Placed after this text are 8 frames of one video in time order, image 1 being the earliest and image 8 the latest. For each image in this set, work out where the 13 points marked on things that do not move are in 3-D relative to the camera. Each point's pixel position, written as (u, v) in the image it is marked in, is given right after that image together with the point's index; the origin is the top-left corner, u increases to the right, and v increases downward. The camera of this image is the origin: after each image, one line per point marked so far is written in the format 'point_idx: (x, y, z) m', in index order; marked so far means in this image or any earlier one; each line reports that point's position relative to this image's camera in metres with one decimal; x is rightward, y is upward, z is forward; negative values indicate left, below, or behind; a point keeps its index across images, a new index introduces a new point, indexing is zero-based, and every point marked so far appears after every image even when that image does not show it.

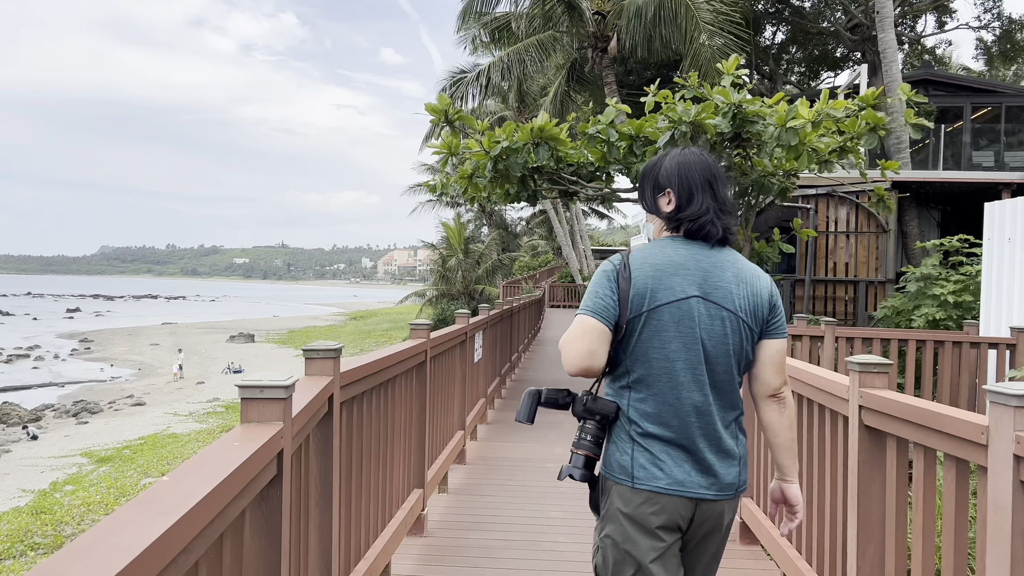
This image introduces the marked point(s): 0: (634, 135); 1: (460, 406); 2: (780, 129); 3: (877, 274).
0: (+1.1, +1.3, +7.0) m
1: (-0.3, -0.7, +5.0) m
2: (+2.0, +1.2, +5.8) m
3: (+4.7, +0.2, +10.4) m
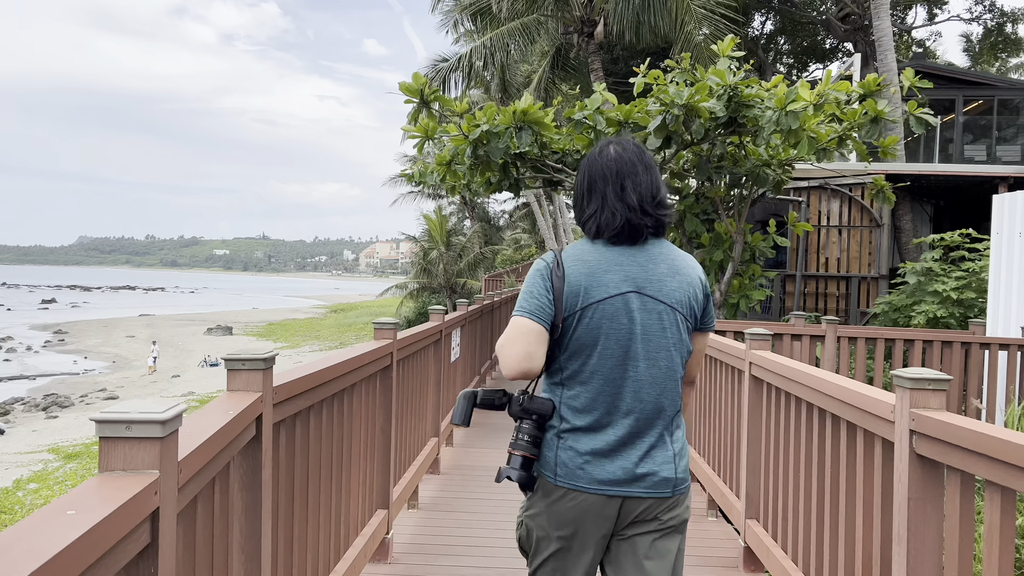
0: (+0.9, +1.4, +6.6) m
1: (-0.5, -0.7, +4.6) m
2: (+1.8, +1.2, +5.4) m
3: (+4.5, +0.2, +10.0) m
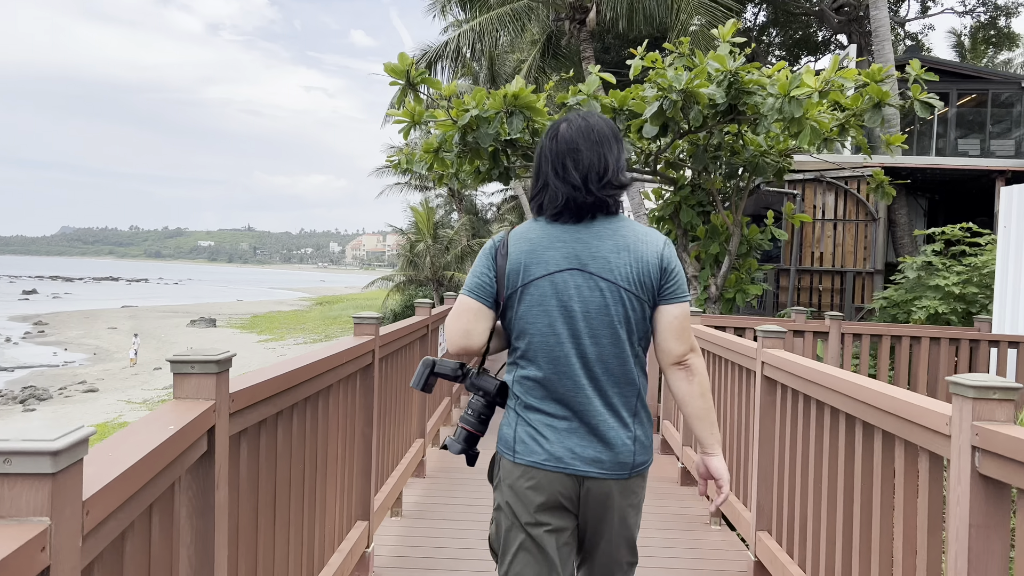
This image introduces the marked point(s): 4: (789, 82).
0: (+0.8, +1.4, +6.3) m
1: (-0.5, -0.7, +4.4) m
2: (+1.8, +1.2, +5.2) m
3: (+4.4, +0.3, +9.9) m
4: (+1.8, +1.3, +5.1) m
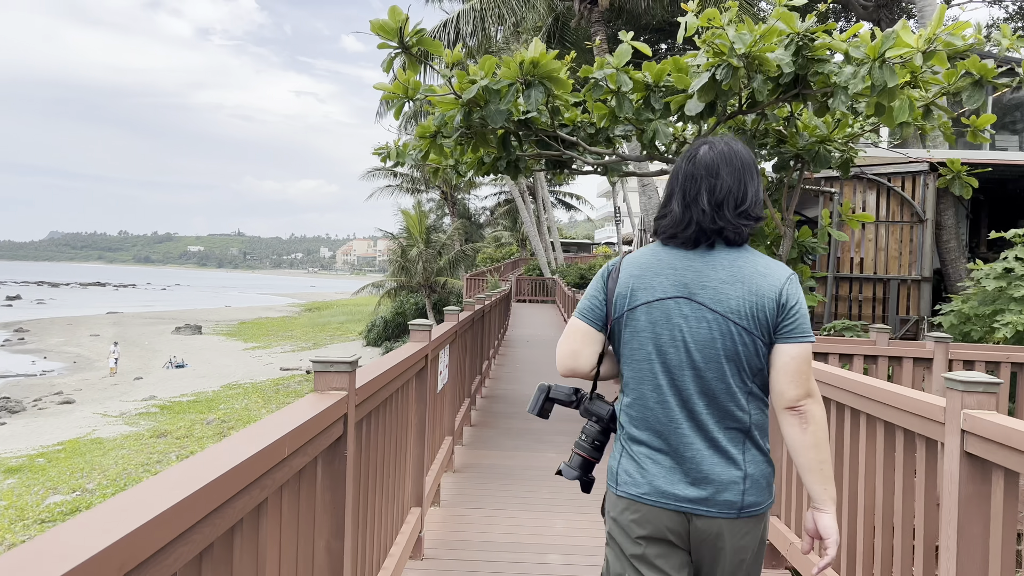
0: (+0.9, +1.3, +5.3) m
1: (-0.4, -0.7, +3.3) m
2: (+1.9, +1.2, +4.1) m
3: (+4.4, +0.2, +8.8) m
4: (+1.9, +1.3, +4.1) m
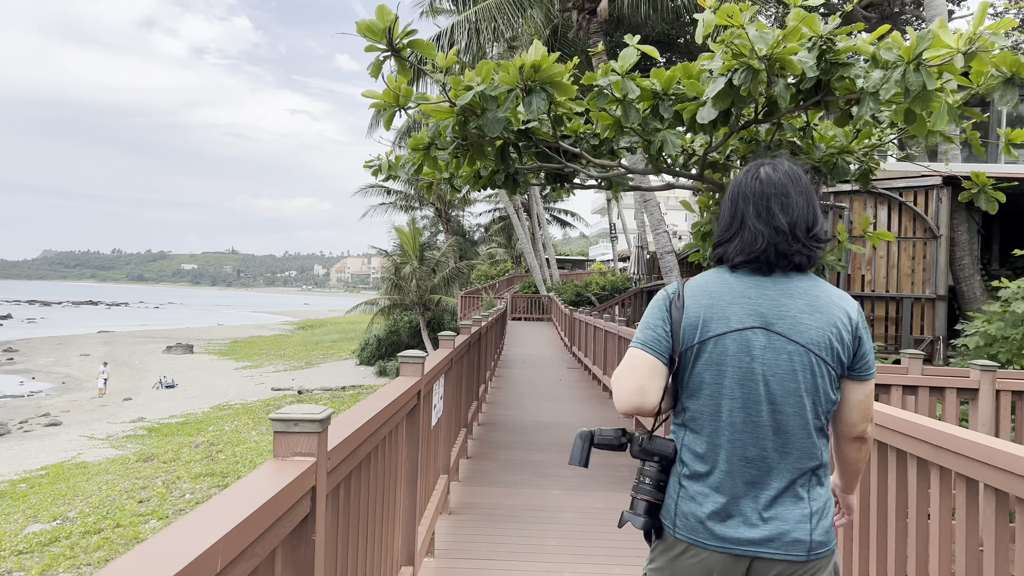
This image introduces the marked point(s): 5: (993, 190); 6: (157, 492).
0: (+0.9, +1.2, +4.9) m
1: (-0.4, -0.8, +2.9) m
2: (+1.9, +1.1, +3.8) m
3: (+4.4, 0.0, +8.5) m
4: (+1.9, +1.1, +3.7) m
5: (+3.4, +0.7, +5.6) m
6: (-6.5, -3.7, +14.6) m
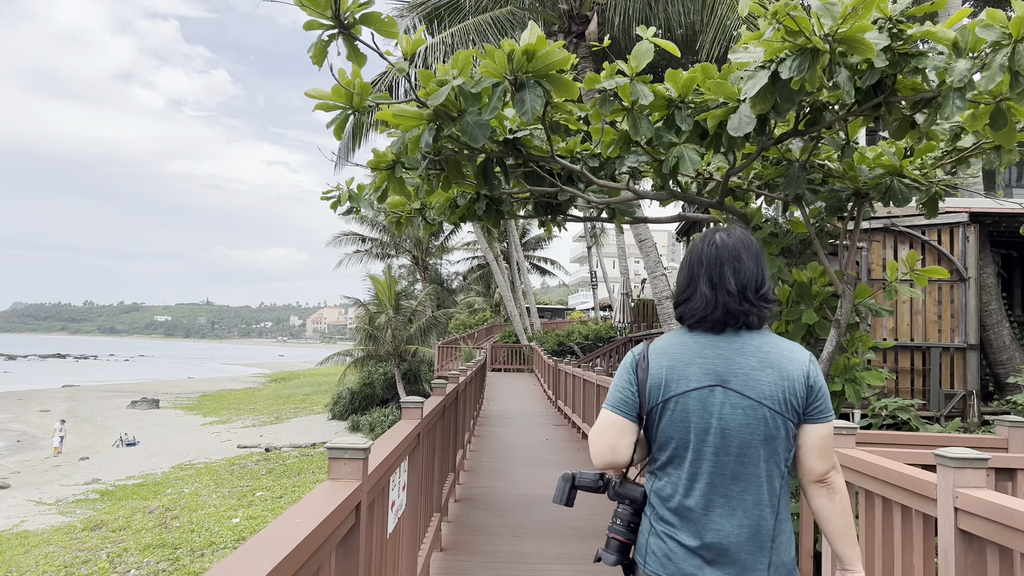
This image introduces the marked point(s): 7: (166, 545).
0: (+0.8, +1.0, +4.0) m
1: (-0.4, -1.0, +1.8) m
2: (+1.8, +0.9, +2.9) m
3: (+4.2, -0.5, +7.6) m
4: (+1.8, +1.0, +2.8) m
5: (+3.3, +0.4, +4.8) m
6: (-6.8, -4.6, +13.1) m
7: (-6.1, -4.5, +14.0) m
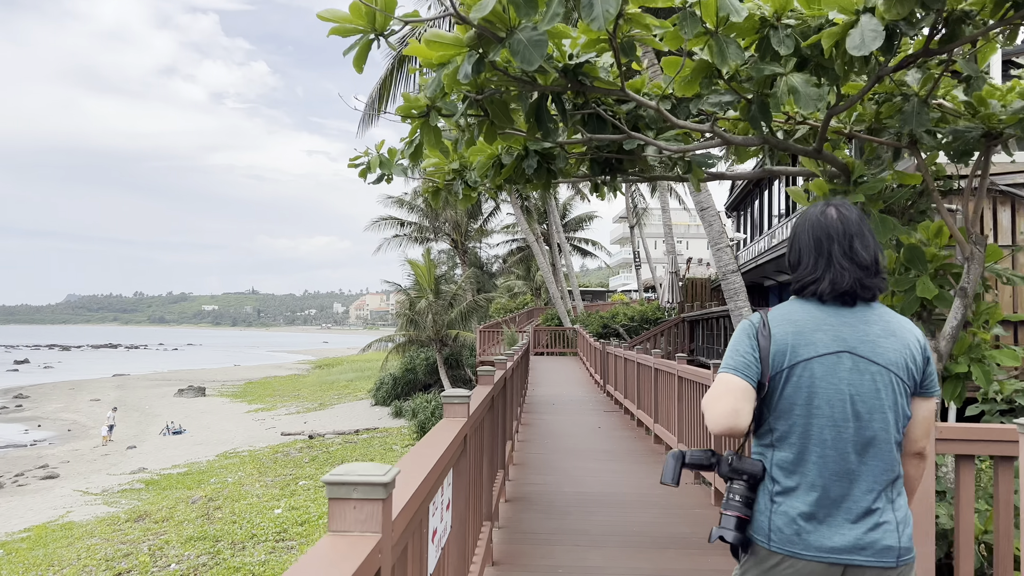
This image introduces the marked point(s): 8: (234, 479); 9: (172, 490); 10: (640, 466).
0: (+1.1, +1.1, +3.3) m
1: (-0.2, -0.9, +1.2) m
2: (+2.0, +1.0, +2.1) m
3: (+4.6, -0.2, +6.7) m
4: (+2.0, +1.1, +2.0) m
5: (+3.6, +0.6, +3.9) m
6: (-6.0, -4.4, +12.9) m
7: (-5.2, -4.3, +13.7) m
8: (-6.9, -4.8, +19.9) m
9: (-8.3, -4.9, +19.5) m
10: (+1.1, -1.5, +6.8) m
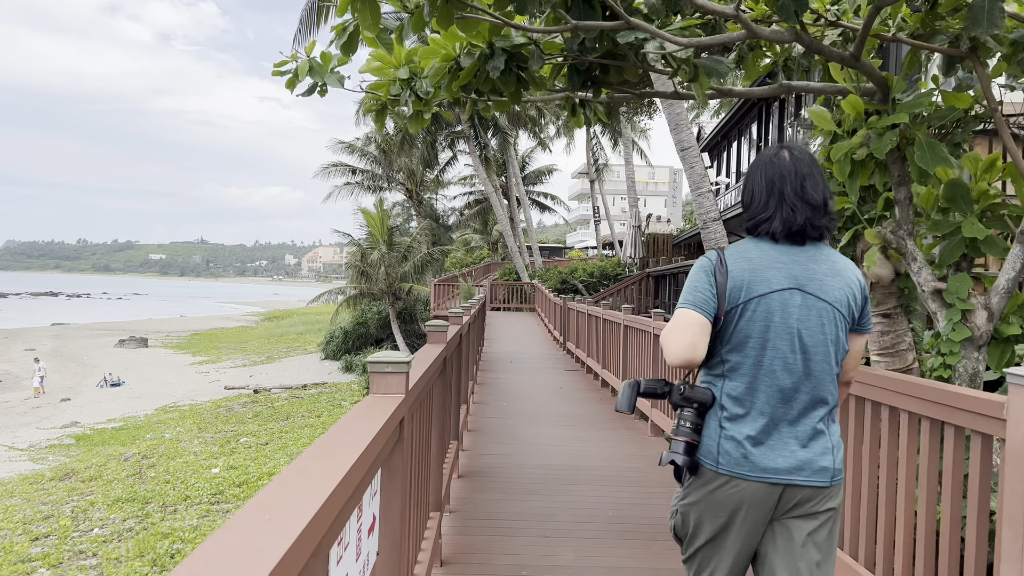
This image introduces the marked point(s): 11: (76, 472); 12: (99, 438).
0: (+1.0, +1.3, +2.4) m
1: (-0.3, -0.8, +0.4) m
2: (+2.0, +1.1, +1.4) m
3: (+4.3, +0.2, +6.1) m
4: (+2.0, +1.2, +1.3) m
5: (+3.4, +0.8, +3.2) m
6: (-6.7, -3.5, +11.9) m
7: (-6.0, -3.4, +12.8) m
8: (-8.1, -3.5, +18.9) m
9: (-9.4, -3.6, +18.4) m
10: (+0.7, -1.1, +6.1) m
11: (-8.6, -3.6, +15.8) m
12: (-10.2, -3.7, +19.6) m
